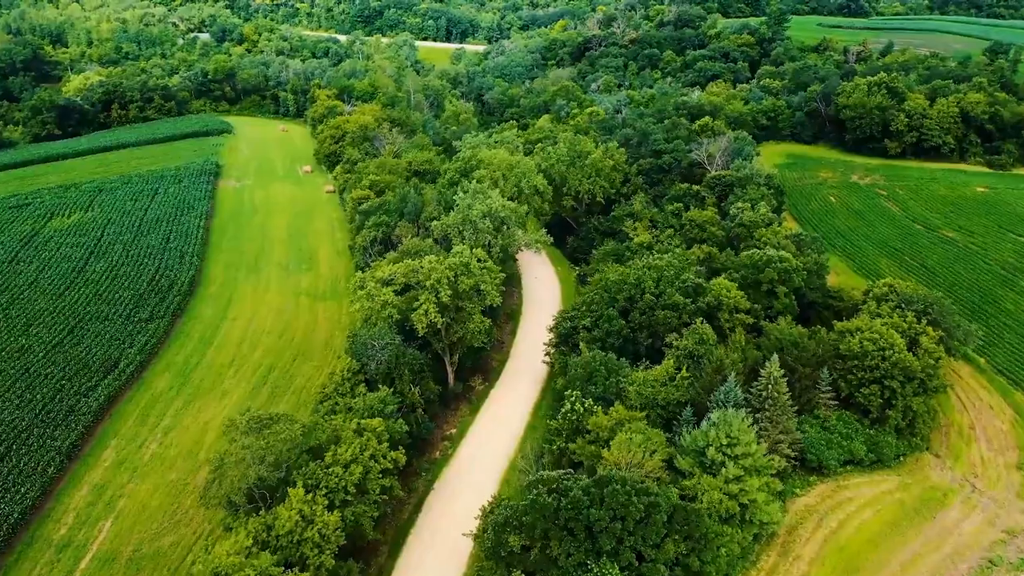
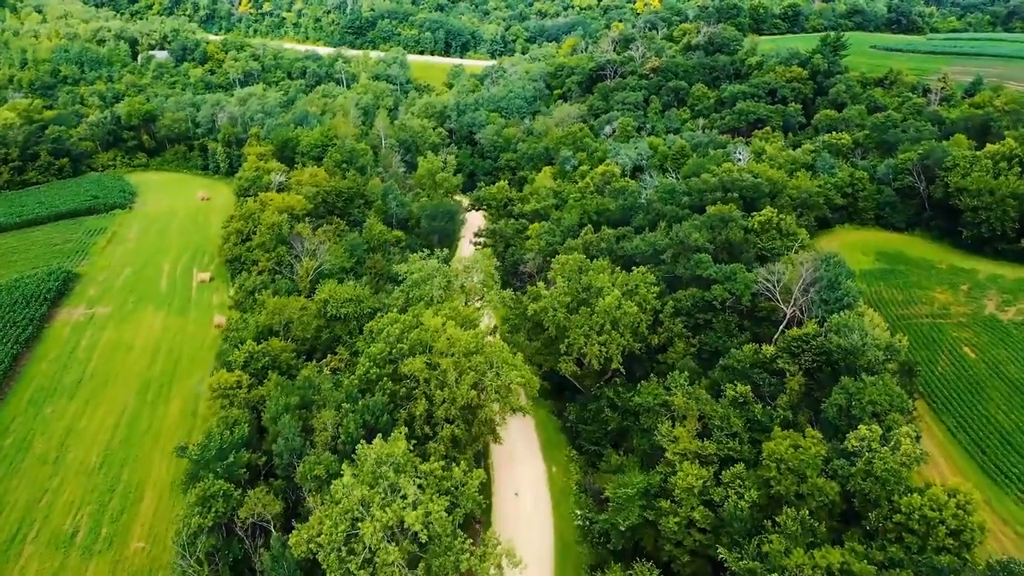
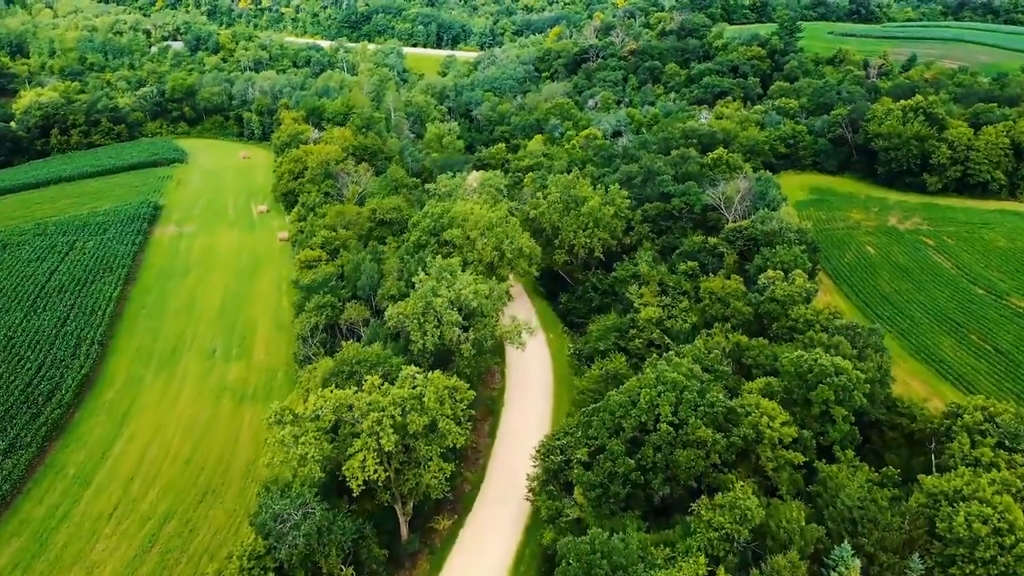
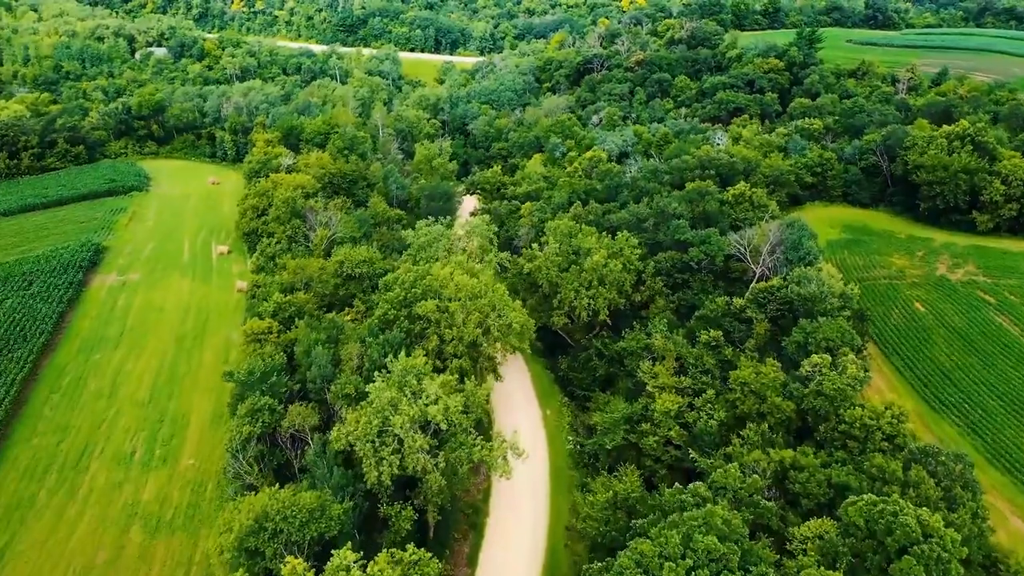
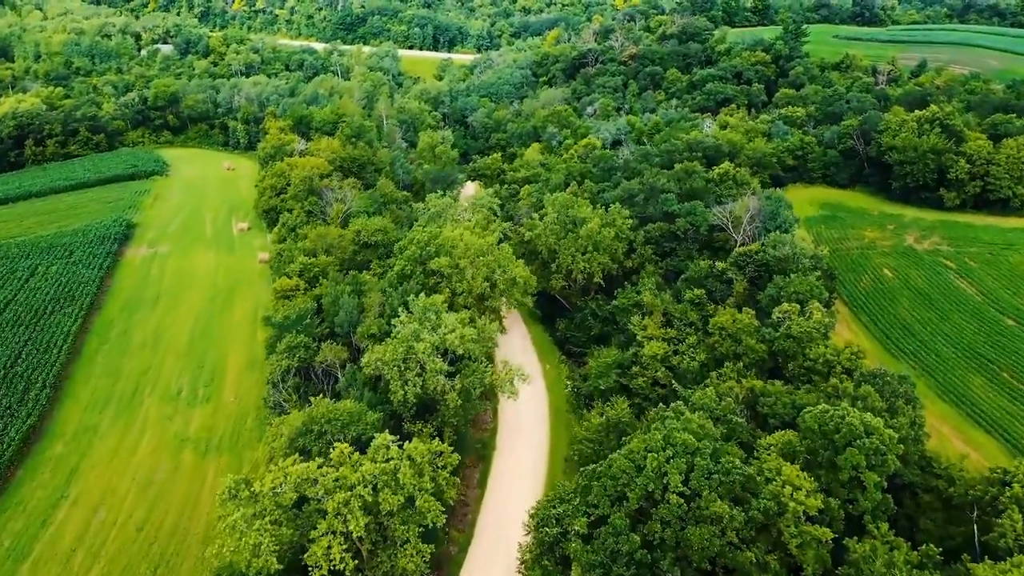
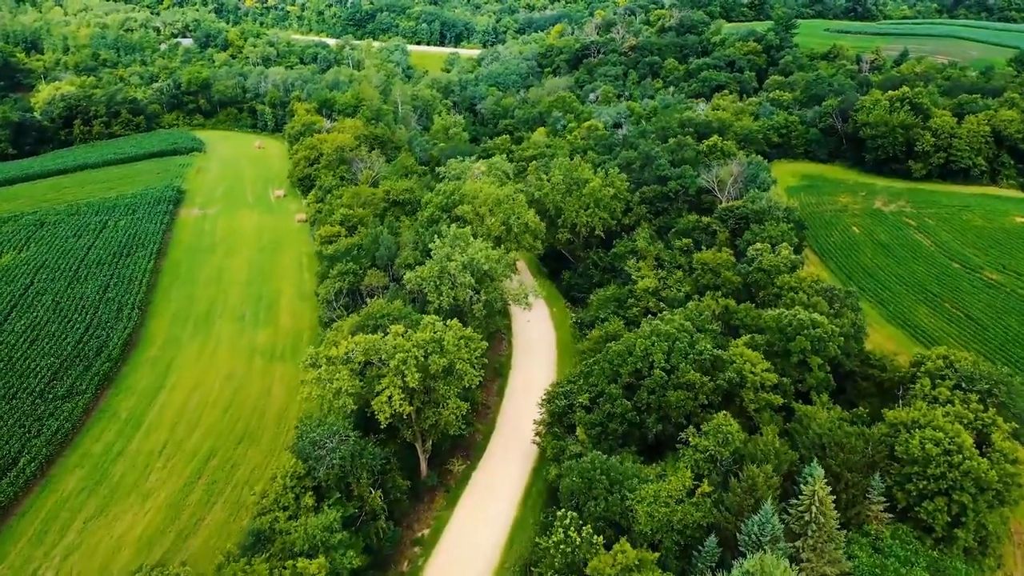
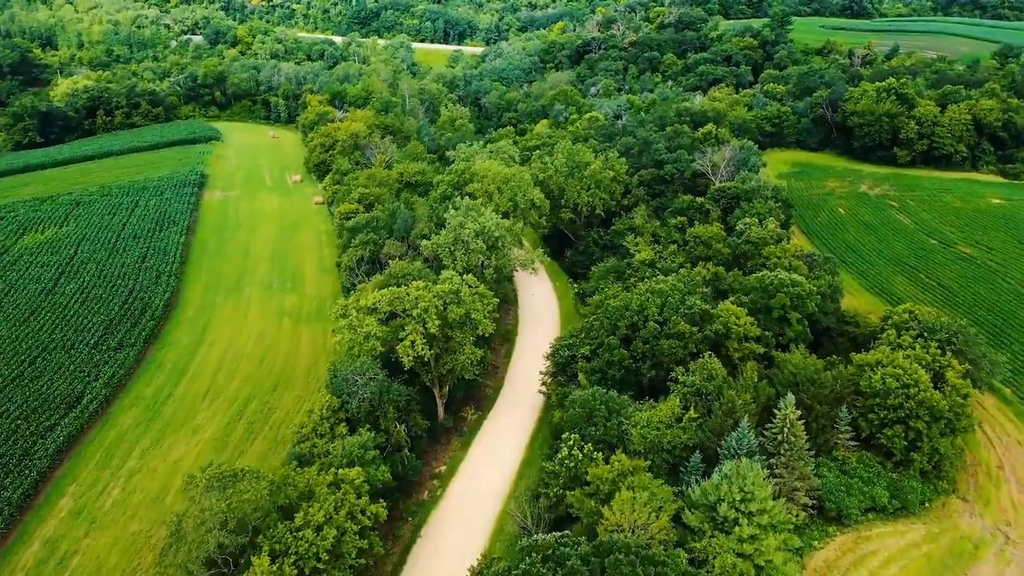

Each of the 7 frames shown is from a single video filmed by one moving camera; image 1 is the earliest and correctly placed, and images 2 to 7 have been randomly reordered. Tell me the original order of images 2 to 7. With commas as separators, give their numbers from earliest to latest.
7, 6, 3, 5, 4, 2
